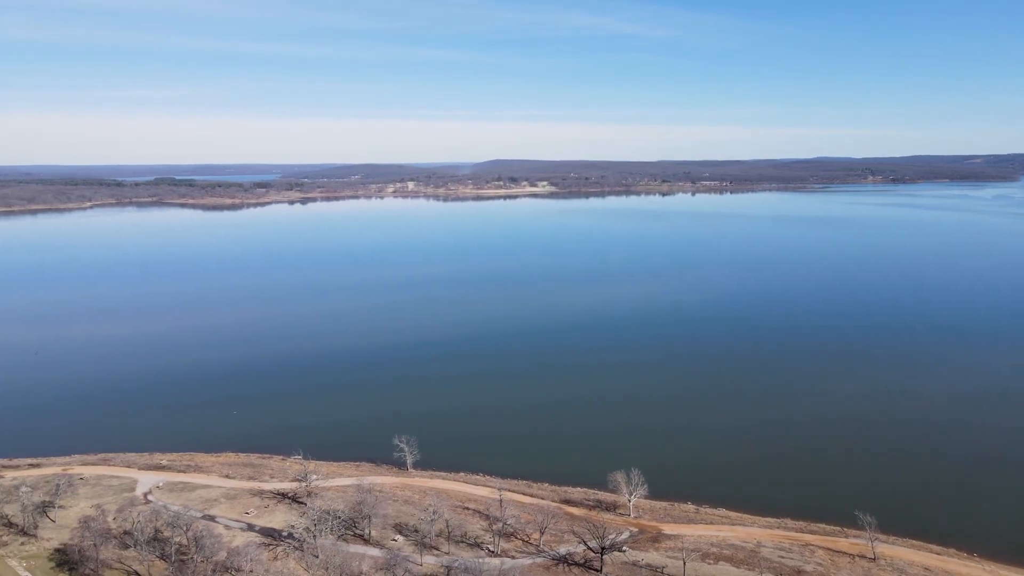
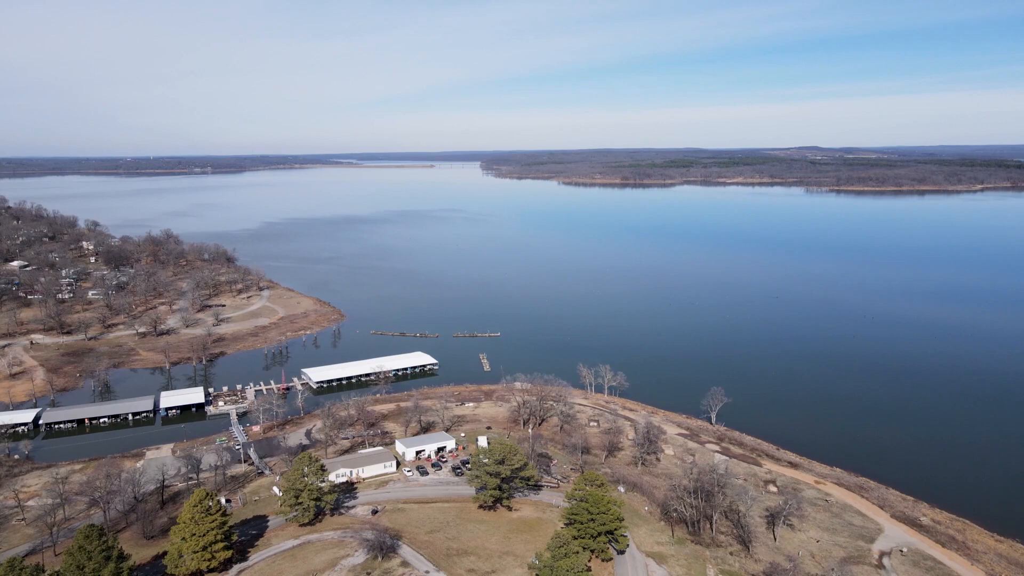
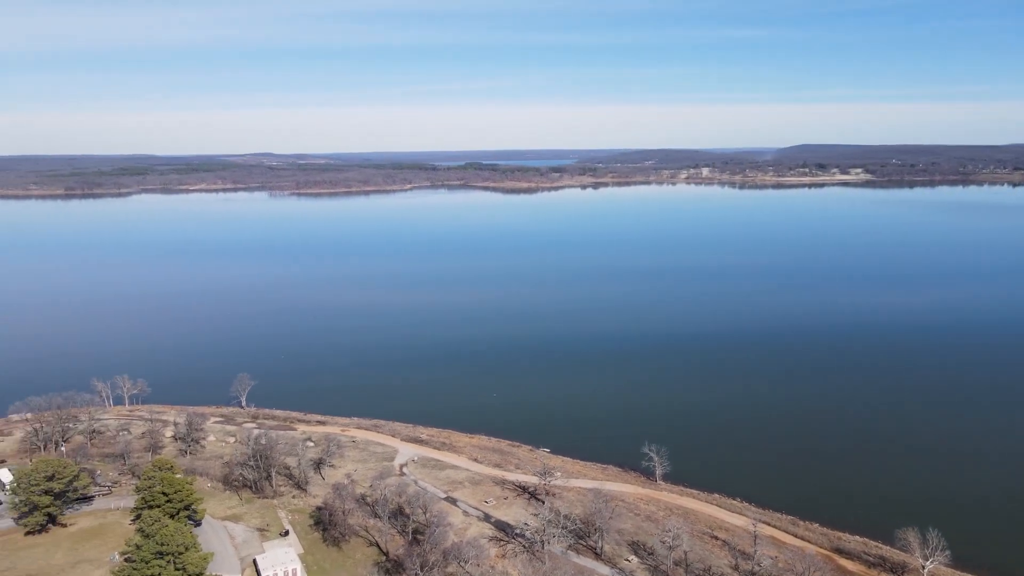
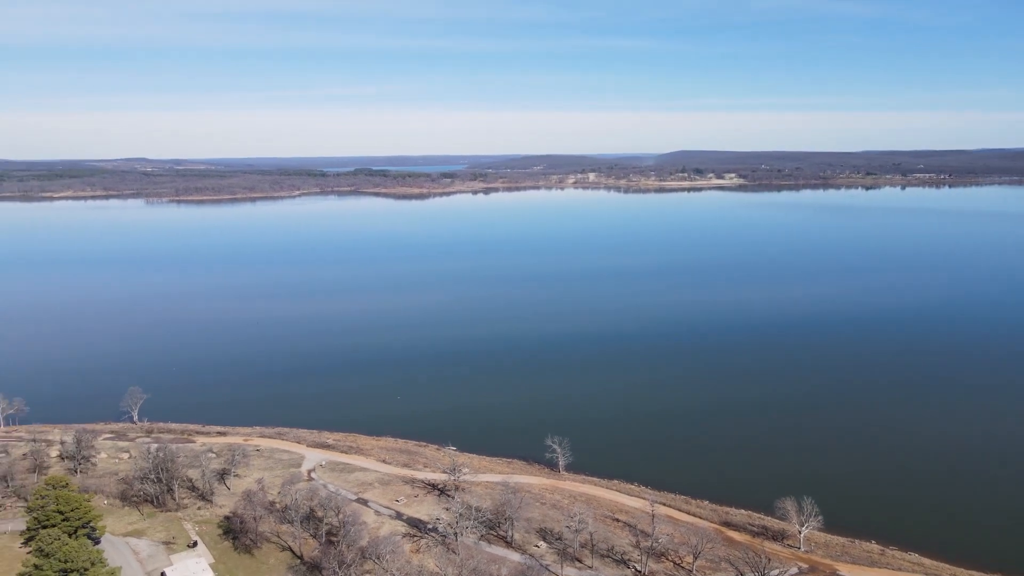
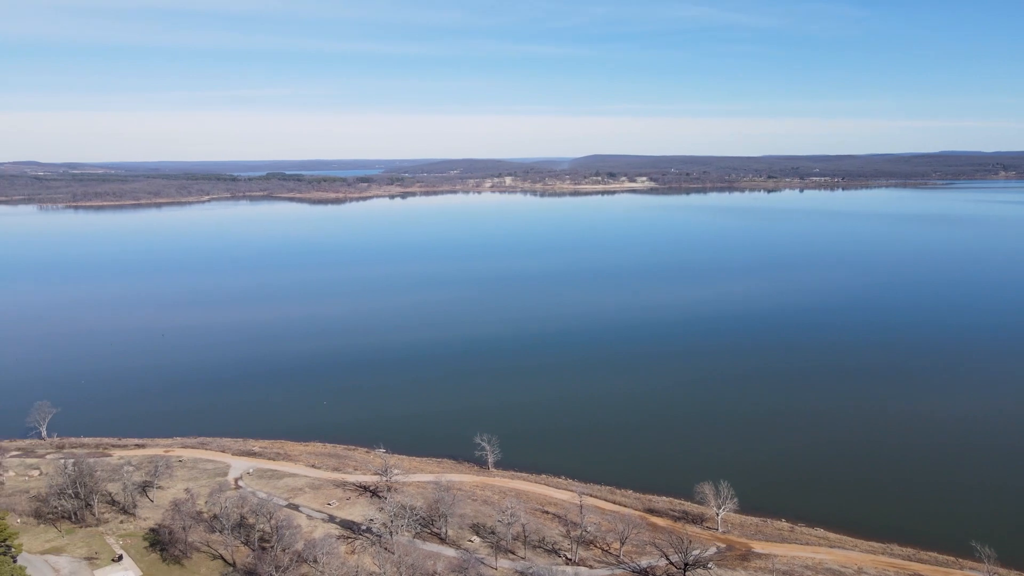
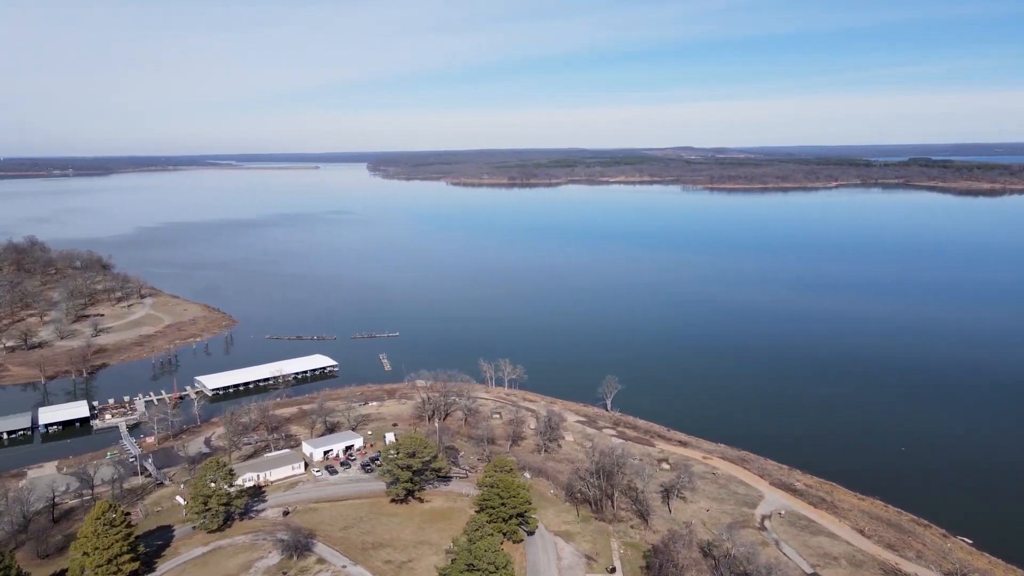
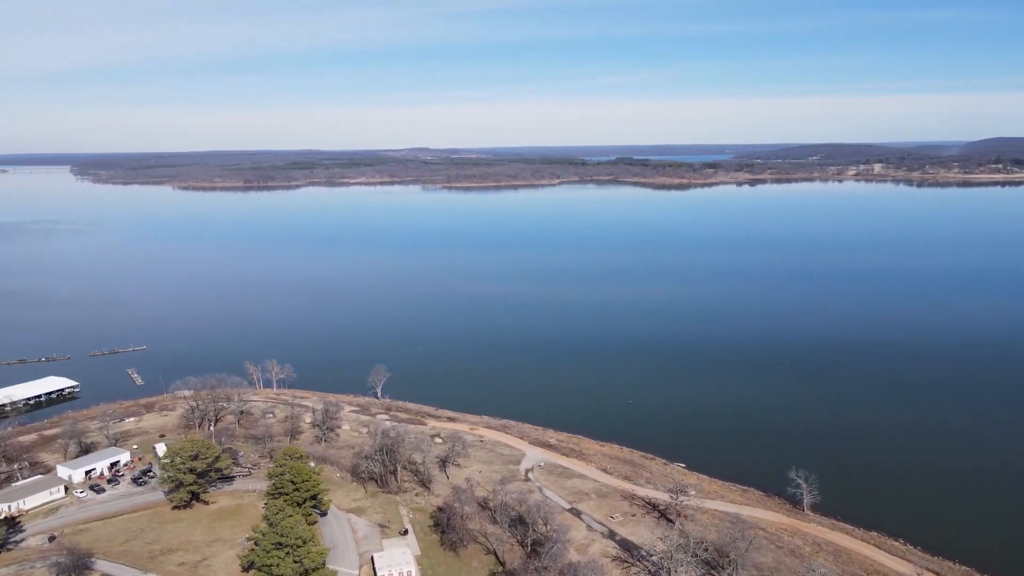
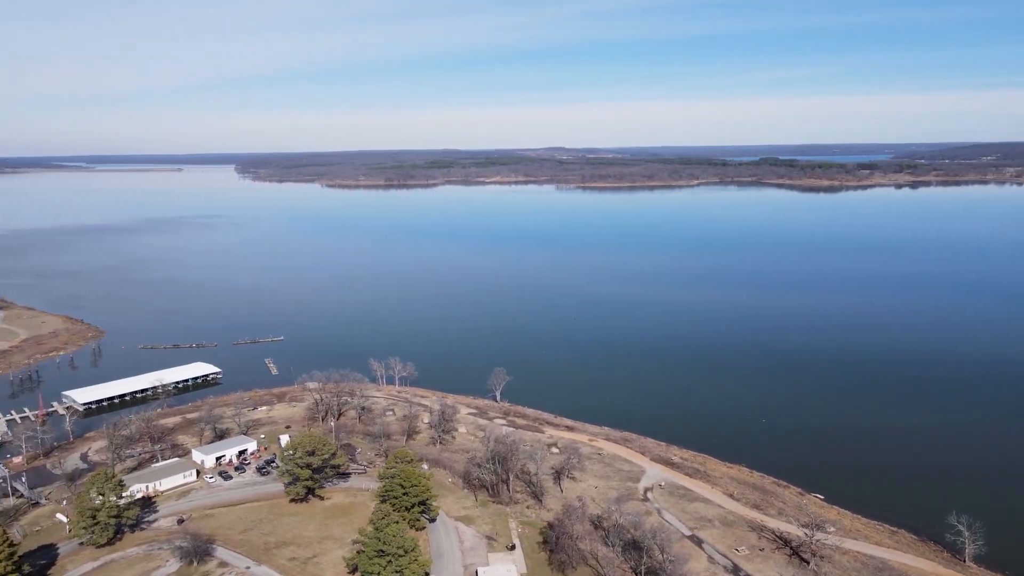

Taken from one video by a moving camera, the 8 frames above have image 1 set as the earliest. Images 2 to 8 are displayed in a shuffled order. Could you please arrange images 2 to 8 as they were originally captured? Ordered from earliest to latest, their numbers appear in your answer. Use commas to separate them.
5, 4, 3, 7, 8, 6, 2
